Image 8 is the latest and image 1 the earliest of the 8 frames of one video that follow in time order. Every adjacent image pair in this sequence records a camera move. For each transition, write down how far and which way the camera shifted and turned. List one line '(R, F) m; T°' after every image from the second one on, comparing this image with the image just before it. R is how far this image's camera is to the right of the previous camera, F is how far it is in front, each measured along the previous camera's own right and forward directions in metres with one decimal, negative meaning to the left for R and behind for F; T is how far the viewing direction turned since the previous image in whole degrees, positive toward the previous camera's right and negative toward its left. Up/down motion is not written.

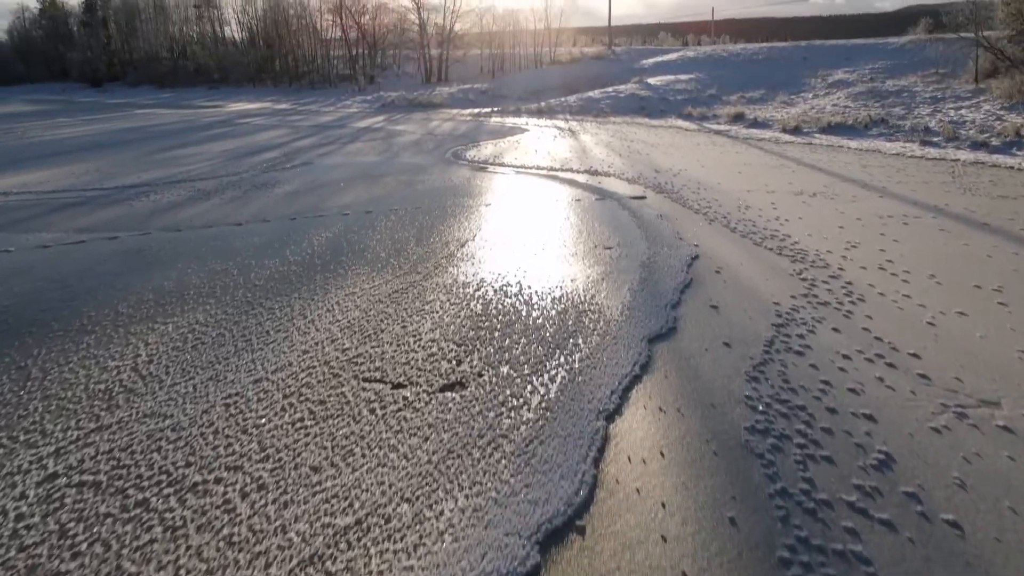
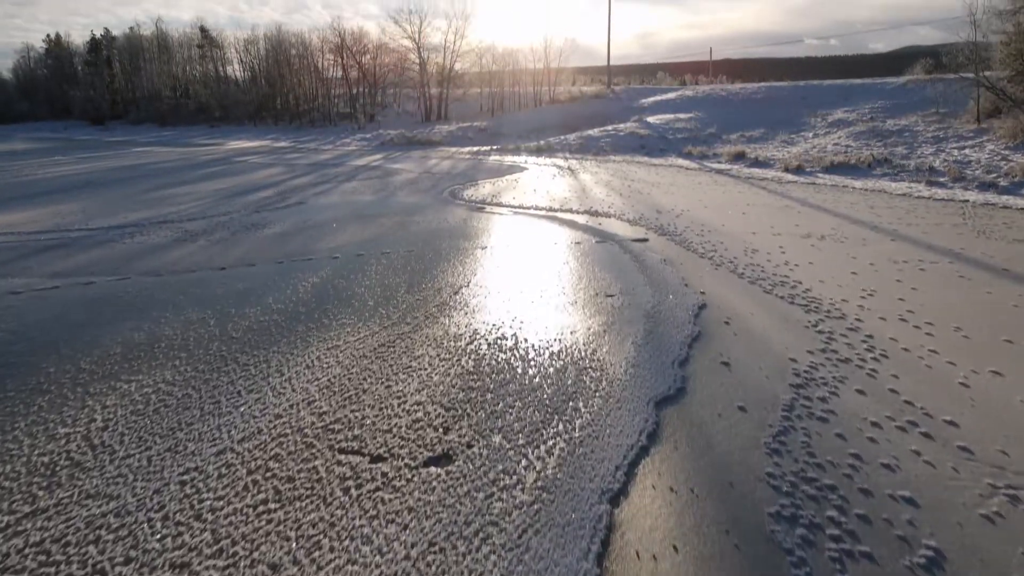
(0.0, +0.3) m; 0°
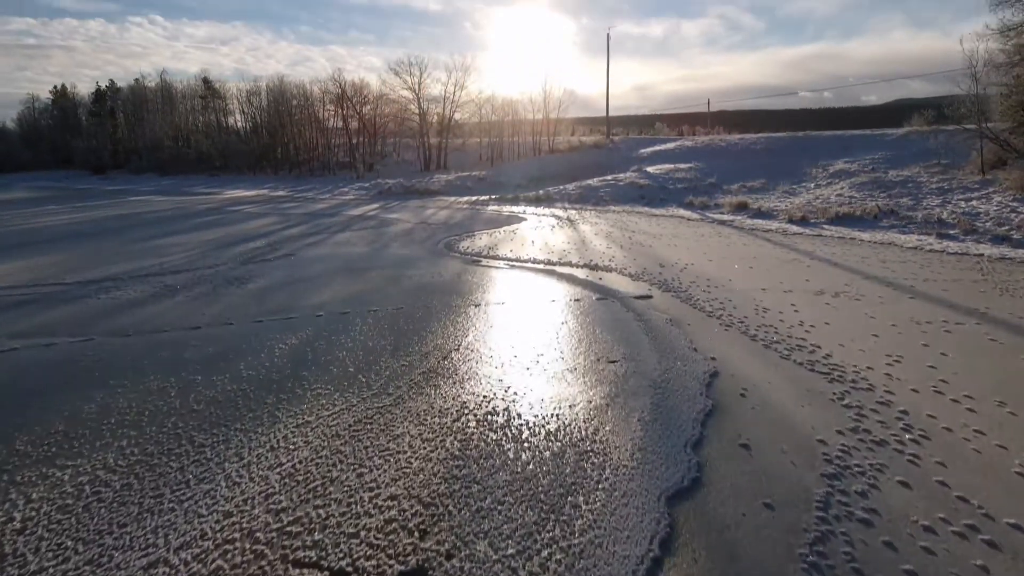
(0.0, +0.5) m; 0°
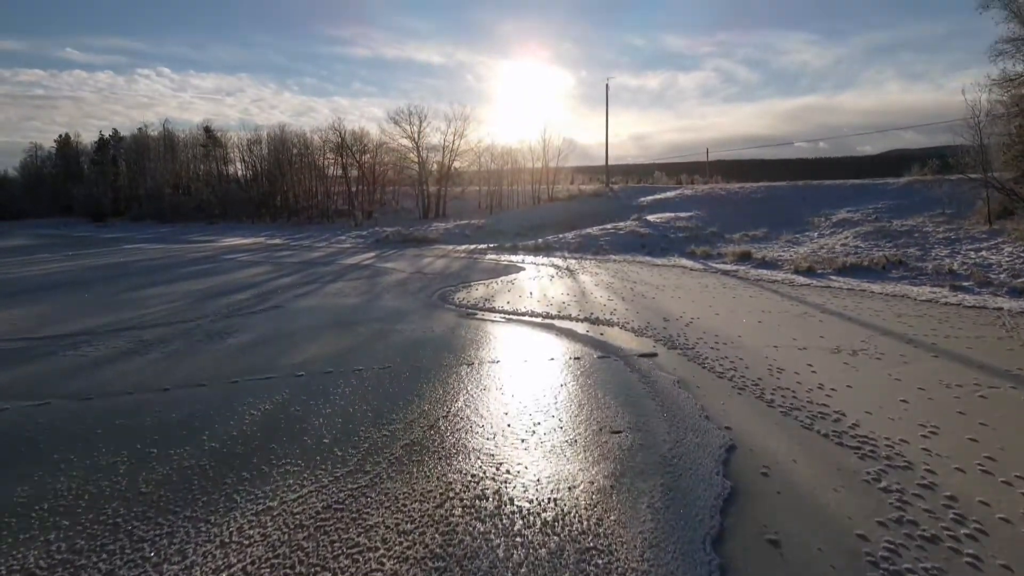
(0.0, +0.5) m; 0°
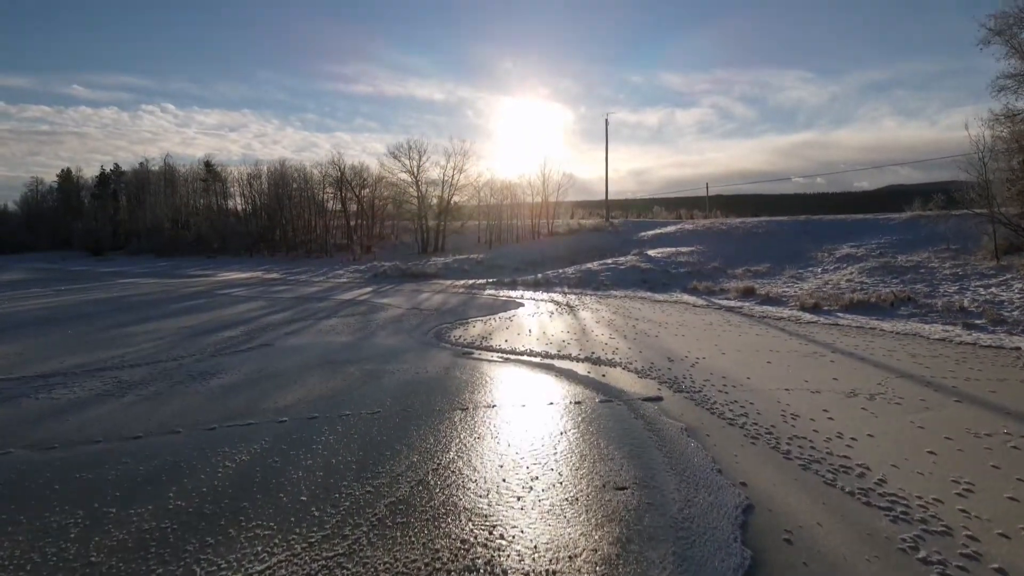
(0.0, +0.4) m; 0°
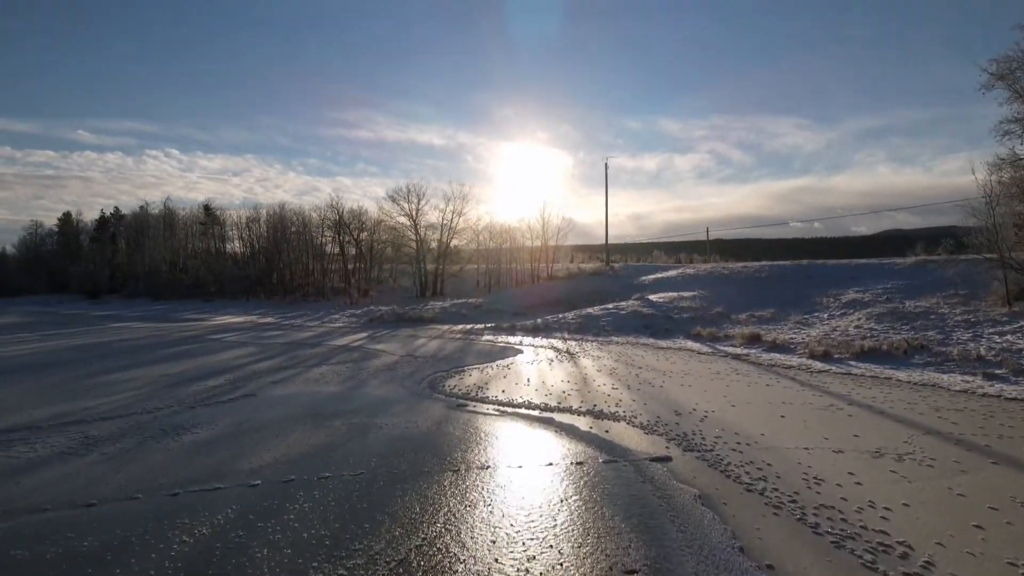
(0.0, +0.5) m; 0°
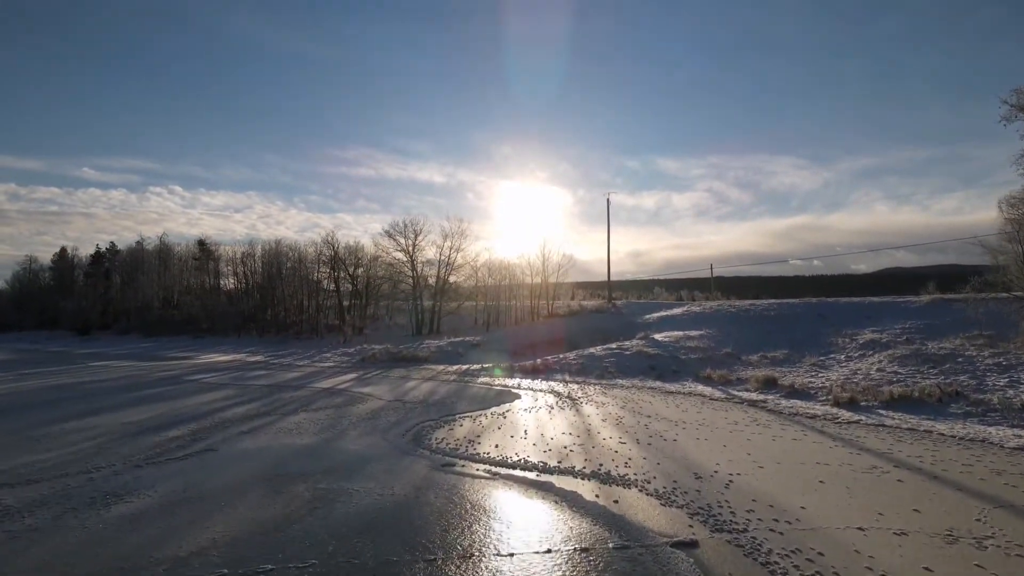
(+0.1, +1.1) m; 0°
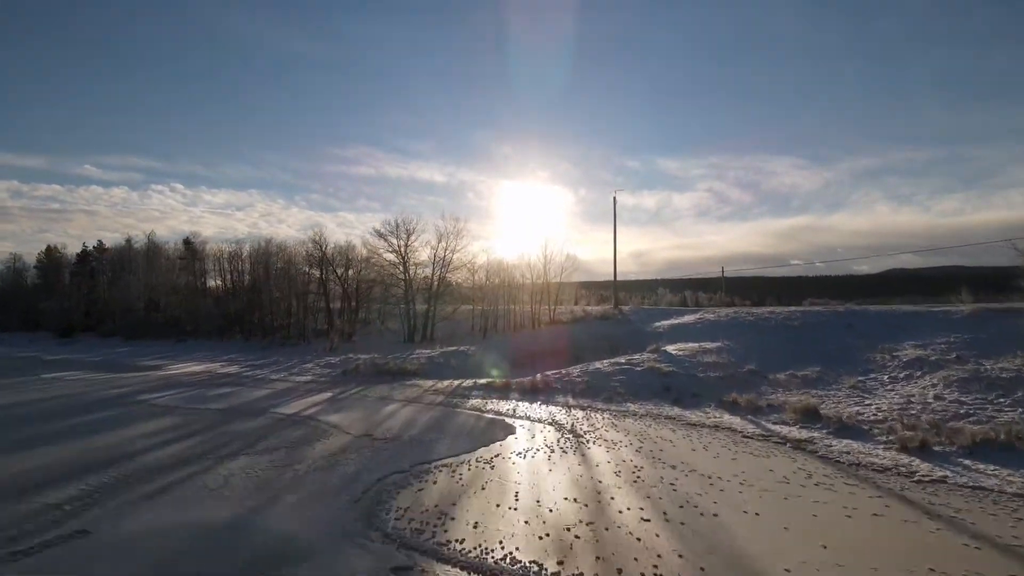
(+0.2, +2.3) m; 0°
